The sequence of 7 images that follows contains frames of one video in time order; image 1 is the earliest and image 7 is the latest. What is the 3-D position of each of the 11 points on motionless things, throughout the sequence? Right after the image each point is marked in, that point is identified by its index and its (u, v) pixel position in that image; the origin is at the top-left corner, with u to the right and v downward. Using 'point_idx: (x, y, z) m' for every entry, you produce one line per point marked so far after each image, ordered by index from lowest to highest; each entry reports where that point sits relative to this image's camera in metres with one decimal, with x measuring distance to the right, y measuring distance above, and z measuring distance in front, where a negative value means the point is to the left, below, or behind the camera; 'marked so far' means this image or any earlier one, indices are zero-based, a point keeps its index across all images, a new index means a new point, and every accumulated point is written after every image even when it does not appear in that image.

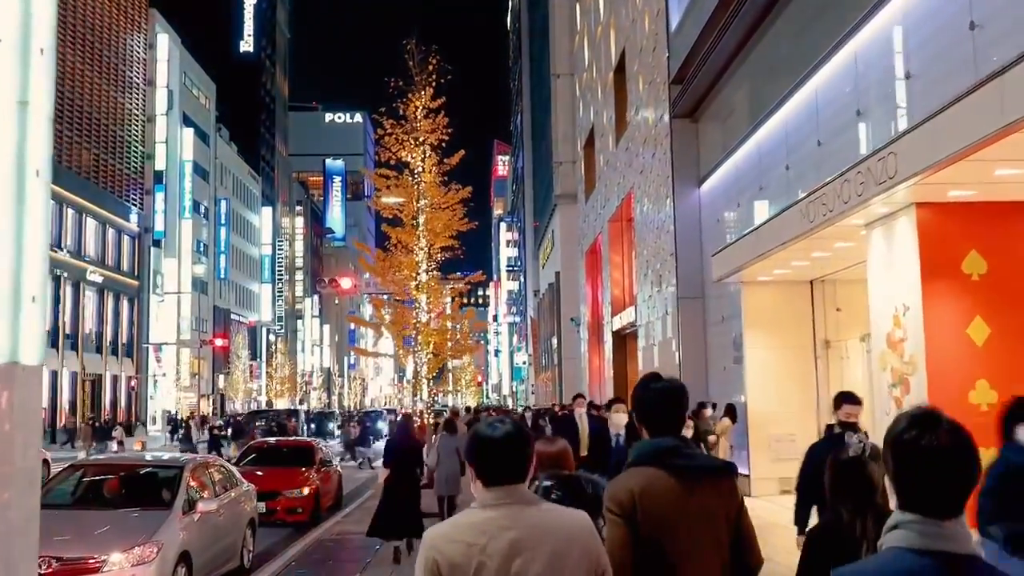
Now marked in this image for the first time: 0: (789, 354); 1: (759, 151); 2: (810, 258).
0: (+5.4, -1.3, +19.3) m
1: (+4.8, +2.7, +19.0) m
2: (+5.0, +0.5, +16.7) m
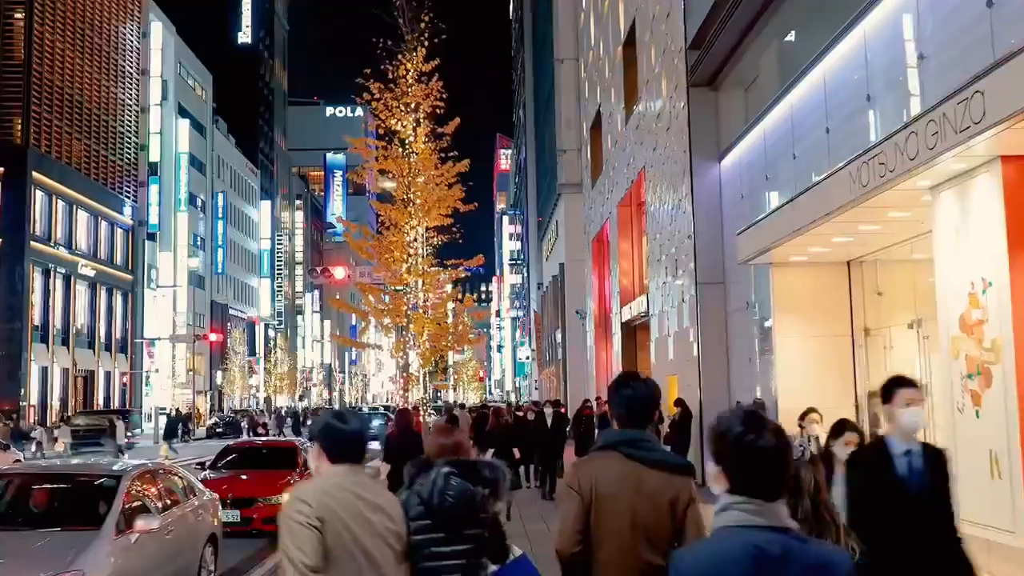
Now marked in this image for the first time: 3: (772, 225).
0: (+5.5, -1.0, +17.4) m
1: (+4.9, +3.0, +17.0) m
2: (+5.1, +0.8, +14.7) m
3: (+4.2, +1.0, +15.6) m
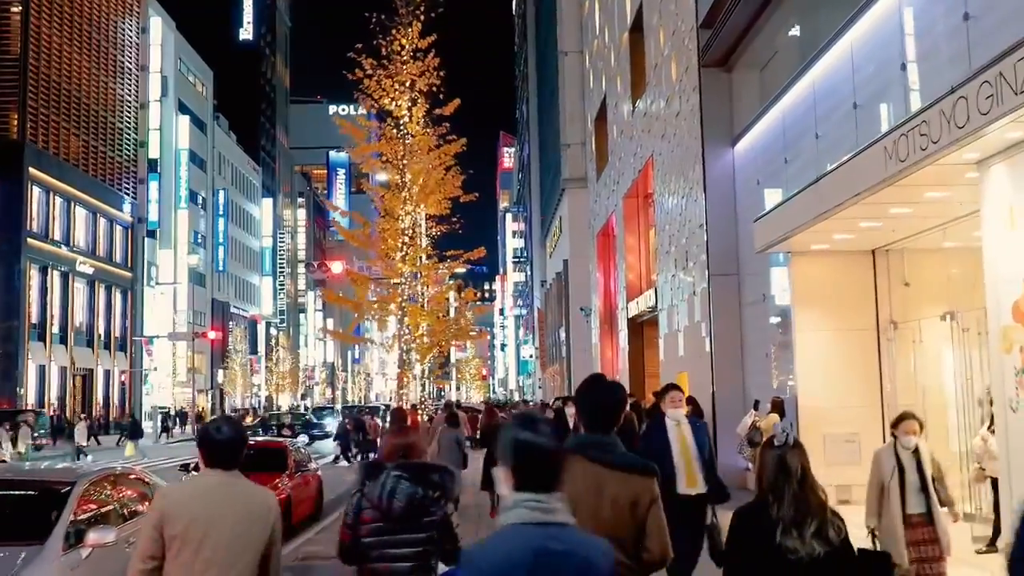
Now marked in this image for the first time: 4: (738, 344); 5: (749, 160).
0: (+5.5, -0.8, +16.3) m
1: (+4.9, +3.1, +15.9) m
2: (+5.1, +1.0, +13.6) m
3: (+4.2, +1.2, +14.5) m
4: (+4.6, -1.1, +19.9) m
5: (+4.7, +2.5, +19.3) m
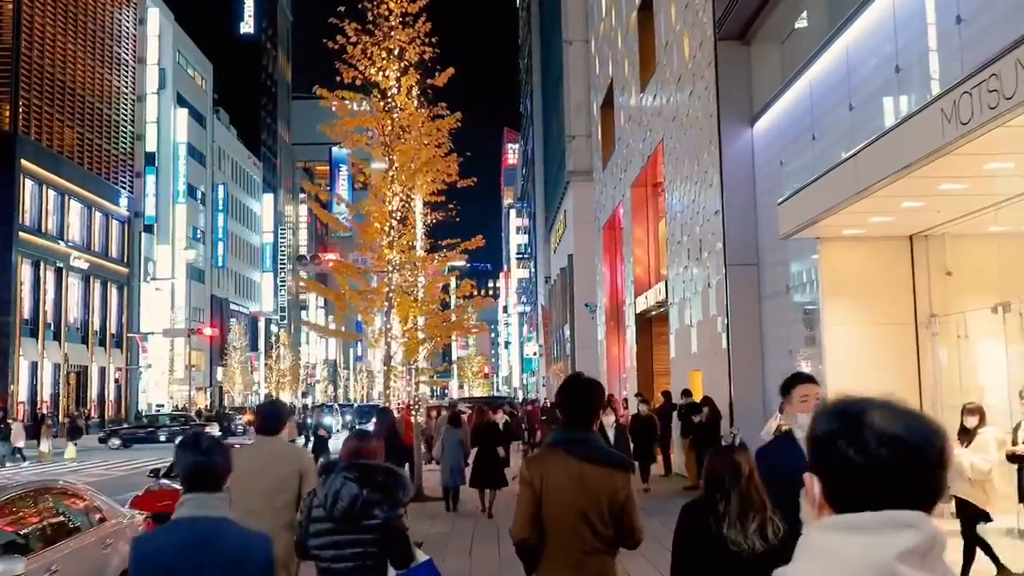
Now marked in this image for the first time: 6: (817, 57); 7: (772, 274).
0: (+5.5, -0.7, +14.7) m
1: (+4.9, +3.3, +14.4) m
2: (+5.1, +1.1, +12.1) m
3: (+4.2, +1.3, +13.0) m
4: (+4.6, -0.9, +18.3) m
5: (+4.7, +2.7, +17.8) m
6: (+4.7, +3.6, +15.3) m
7: (+4.7, +0.3, +17.7) m
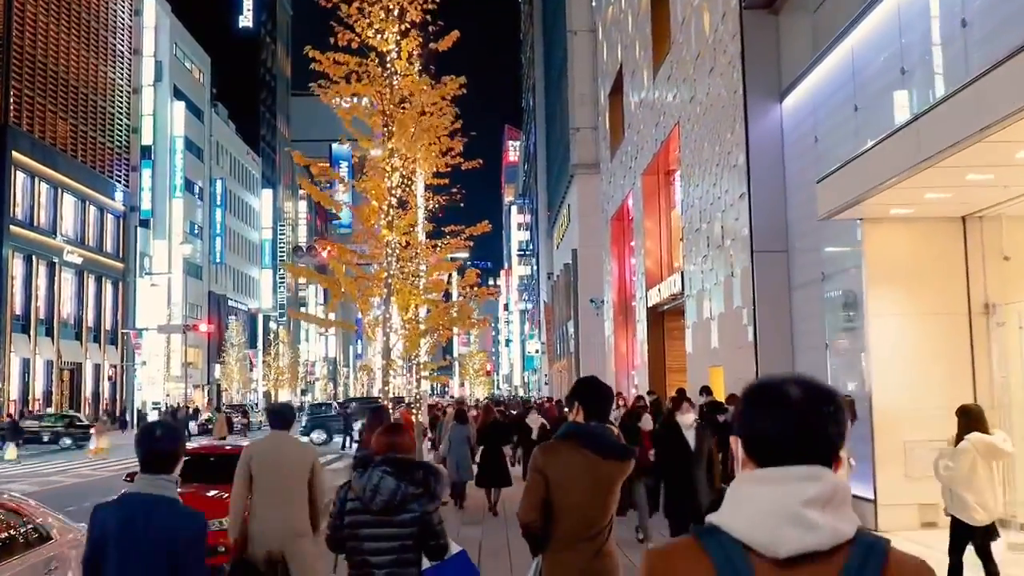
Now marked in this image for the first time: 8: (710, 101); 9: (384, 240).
0: (+5.7, -0.5, +13.3) m
1: (+5.0, +3.5, +13.0) m
2: (+5.2, +1.3, +10.7) m
3: (+4.3, +1.5, +11.6) m
4: (+4.7, -0.8, +16.9) m
5: (+4.8, +2.9, +16.4) m
6: (+4.9, +3.8, +13.9) m
7: (+4.8, +0.5, +16.3) m
8: (+4.0, +3.8, +19.9) m
9: (-2.5, +0.8, +19.4) m
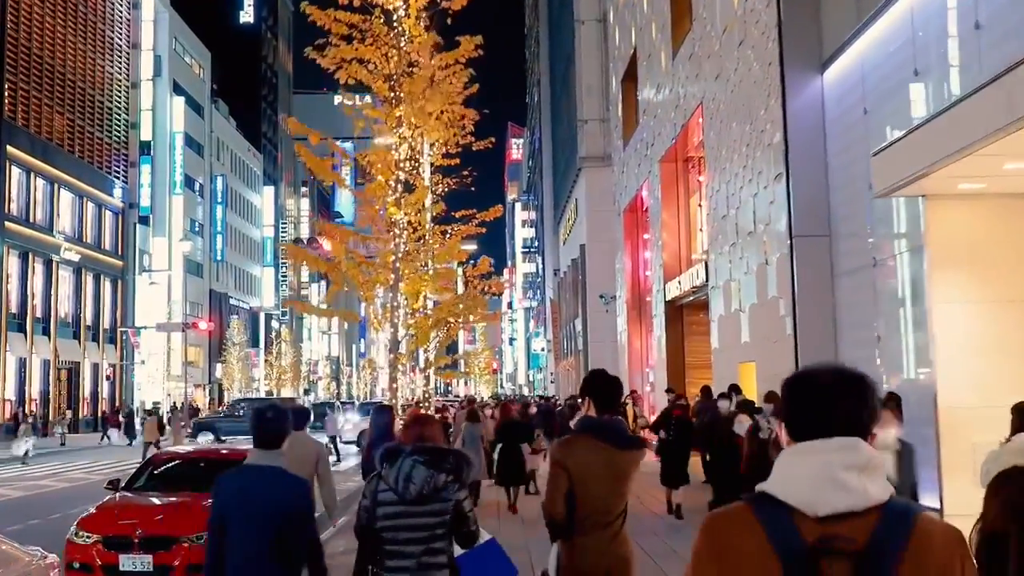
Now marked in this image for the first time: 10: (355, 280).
0: (+5.9, -0.3, +11.9) m
1: (+5.3, +3.7, +11.5) m
2: (+5.5, +1.5, +9.2) m
3: (+4.6, +1.7, +10.2) m
4: (+5.0, -0.6, +15.5) m
5: (+5.1, +3.1, +15.0) m
6: (+5.1, +4.0, +12.5) m
7: (+5.1, +0.7, +14.9) m
8: (+4.3, +4.0, +18.5) m
9: (-2.2, +1.0, +18.0) m
10: (-3.0, 0.0, +19.1) m
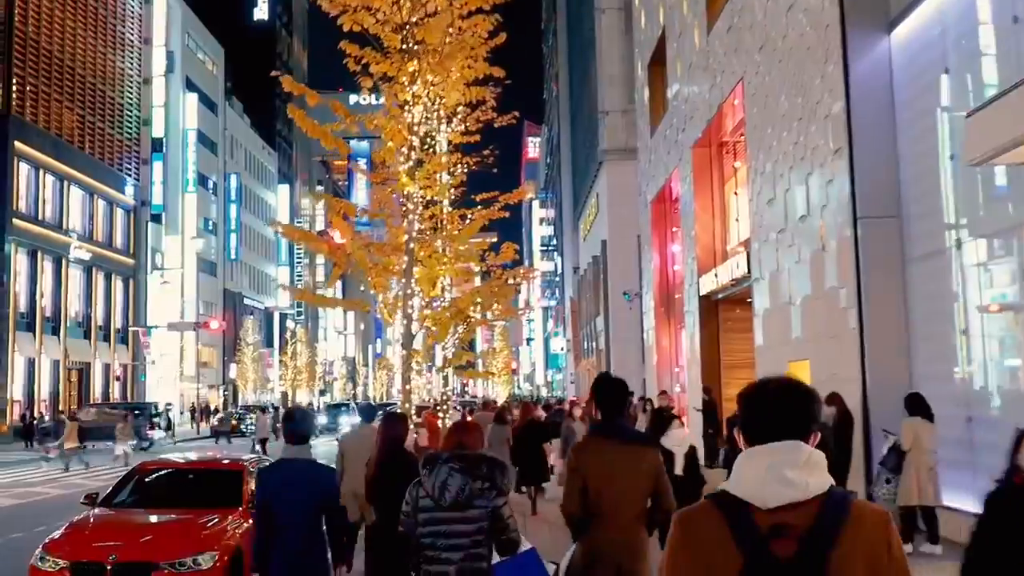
0: (+6.3, -0.2, +10.1) m
1: (+5.6, +3.8, +9.8) m
2: (+5.8, +1.7, +7.5) m
3: (+4.9, +1.9, +8.4) m
4: (+5.4, -0.4, +13.7) m
5: (+5.5, +3.2, +13.2) m
6: (+5.5, +4.1, +10.7) m
7: (+5.5, +0.8, +13.1) m
8: (+4.7, +4.1, +16.7) m
9: (-1.8, +1.2, +16.3) m
10: (-2.5, +0.1, +17.4) m
